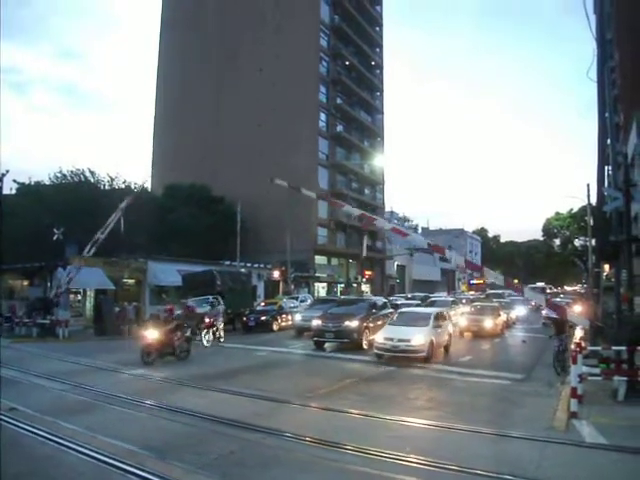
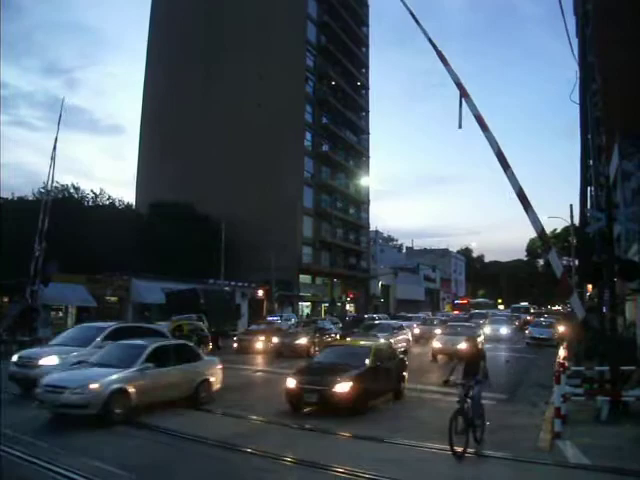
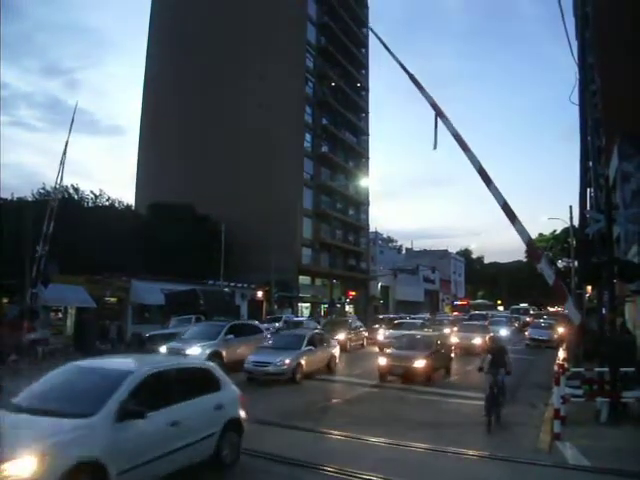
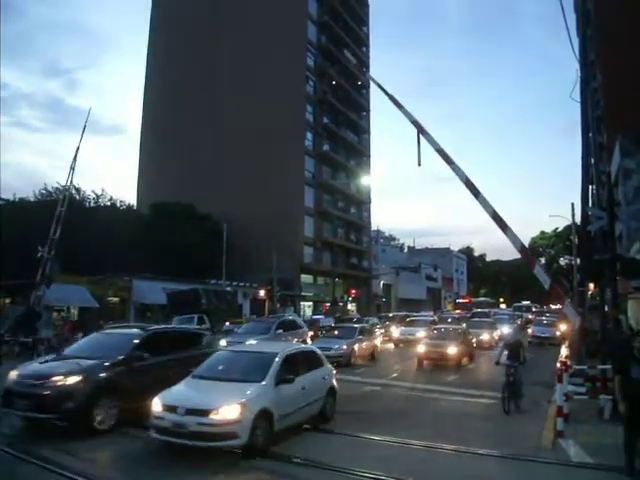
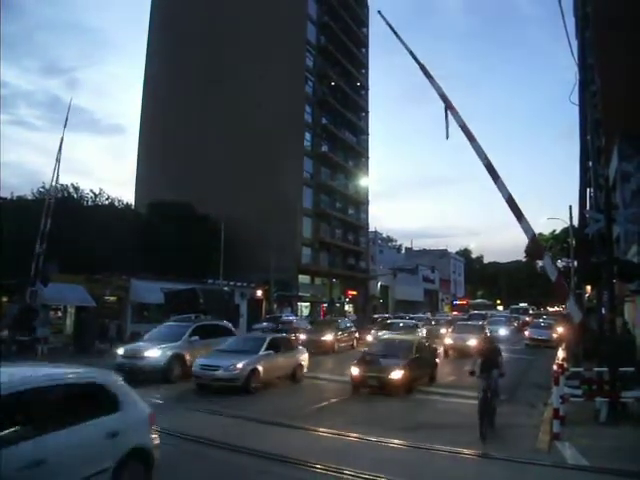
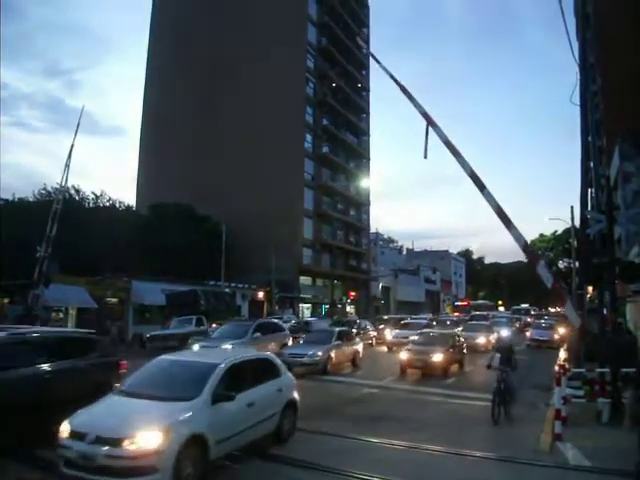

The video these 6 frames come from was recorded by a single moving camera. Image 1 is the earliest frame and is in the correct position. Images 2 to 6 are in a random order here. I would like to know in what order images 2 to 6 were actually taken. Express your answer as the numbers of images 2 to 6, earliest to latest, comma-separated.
4, 6, 3, 5, 2
